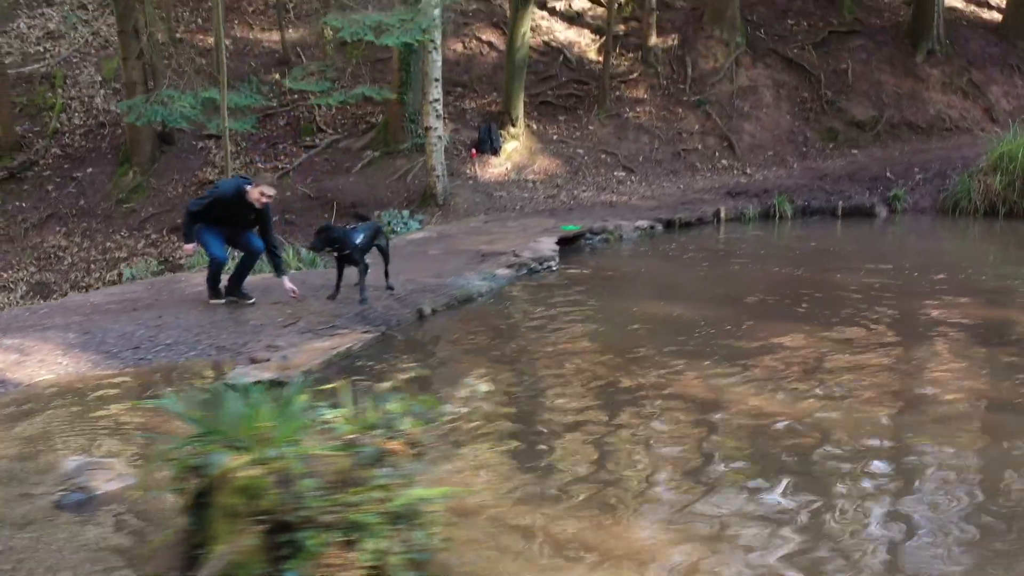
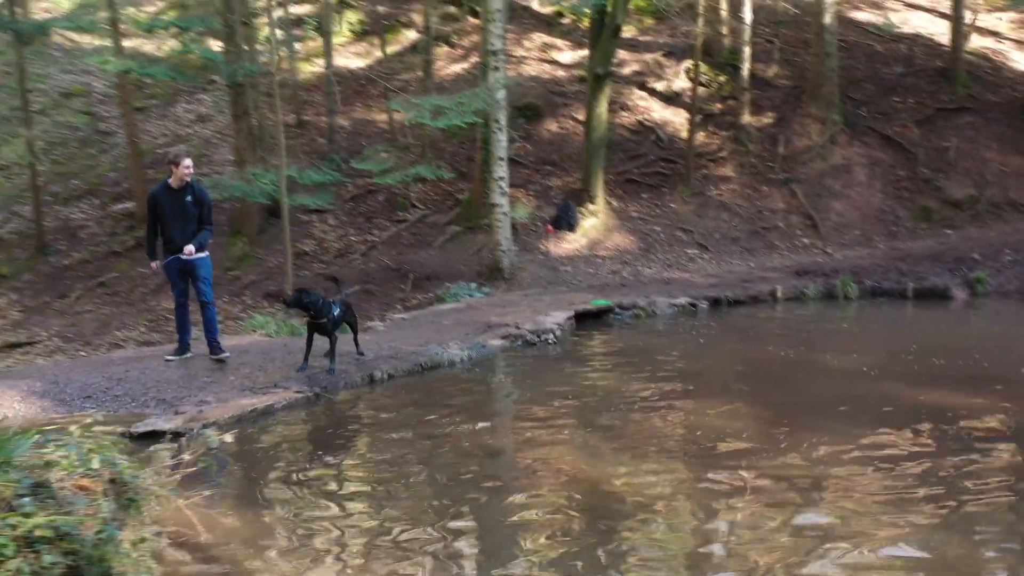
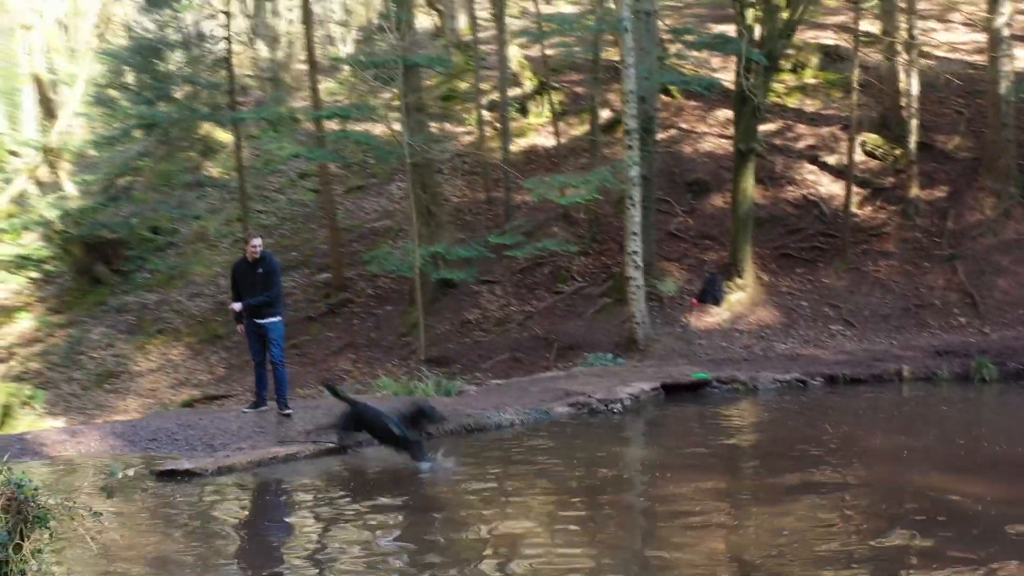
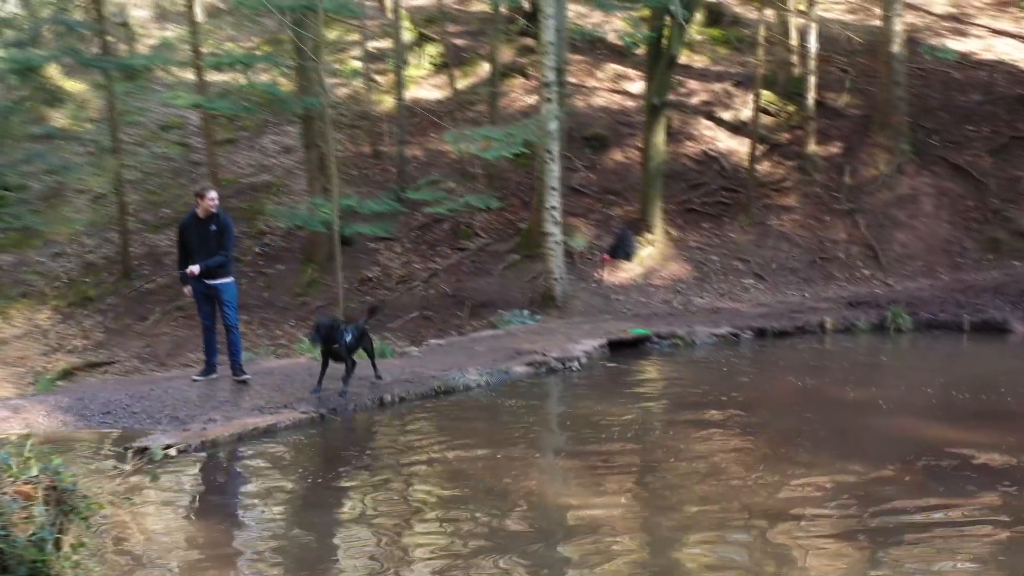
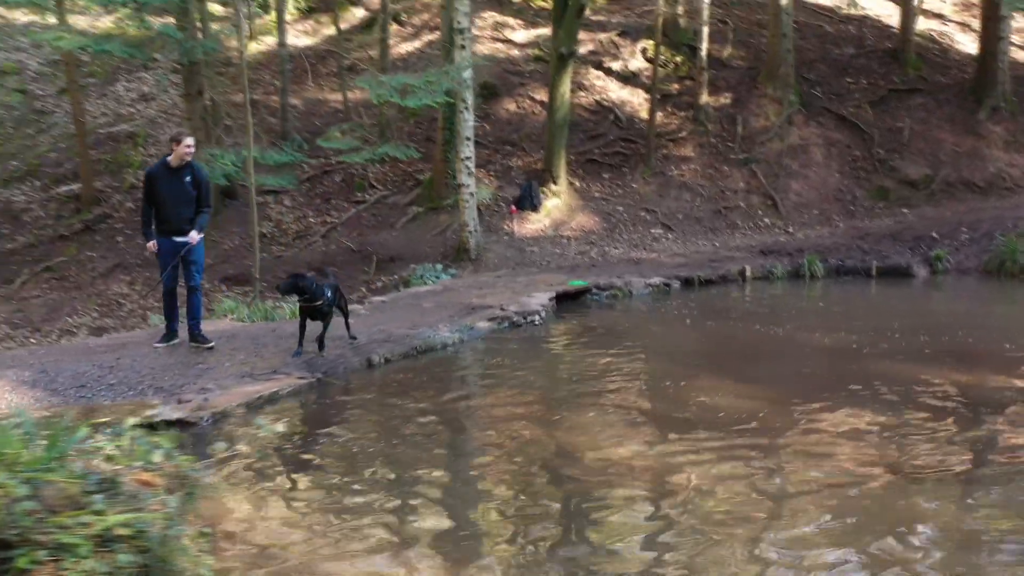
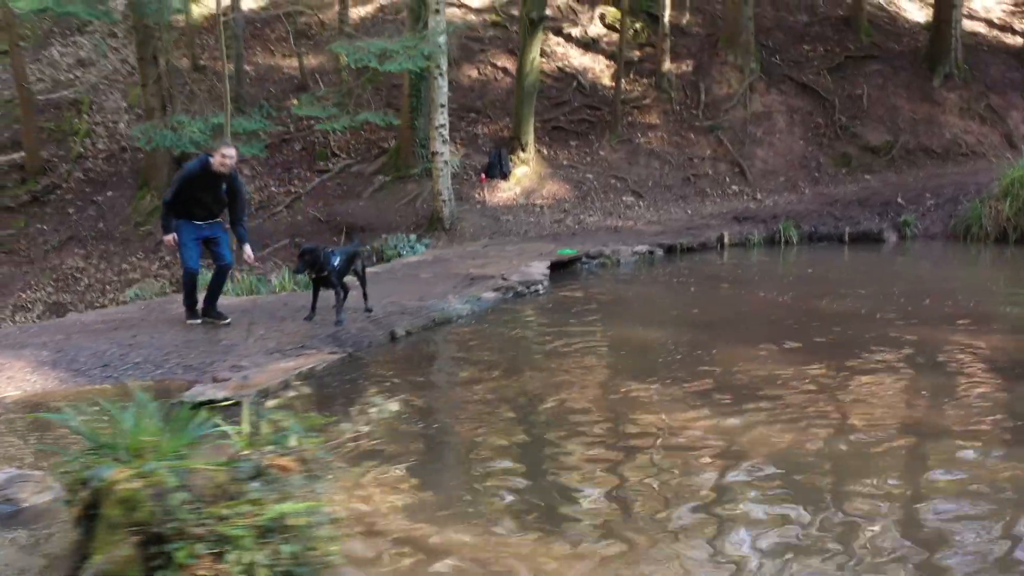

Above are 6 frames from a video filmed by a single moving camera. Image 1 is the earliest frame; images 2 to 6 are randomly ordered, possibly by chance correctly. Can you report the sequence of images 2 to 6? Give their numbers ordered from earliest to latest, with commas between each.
6, 5, 2, 4, 3
